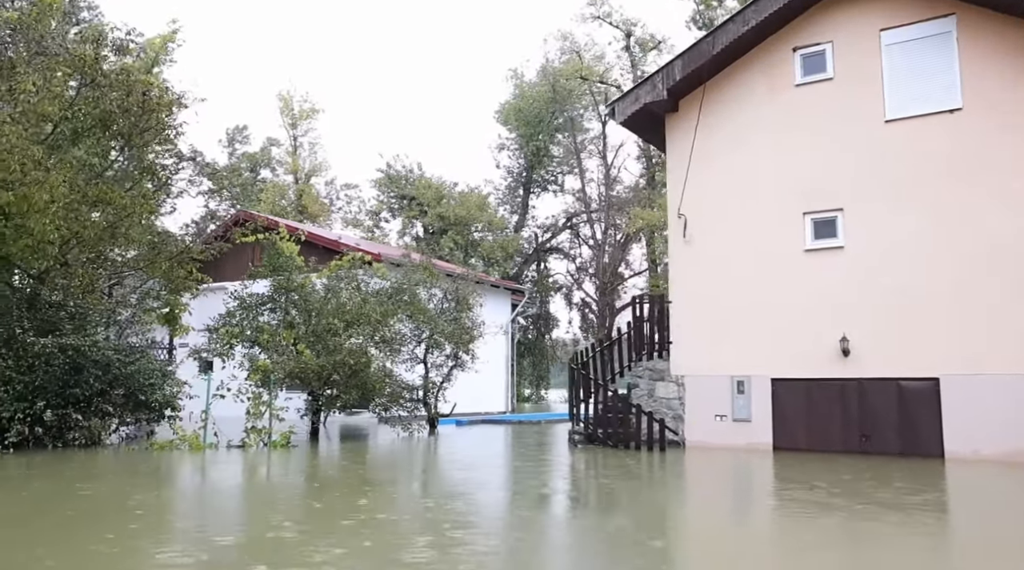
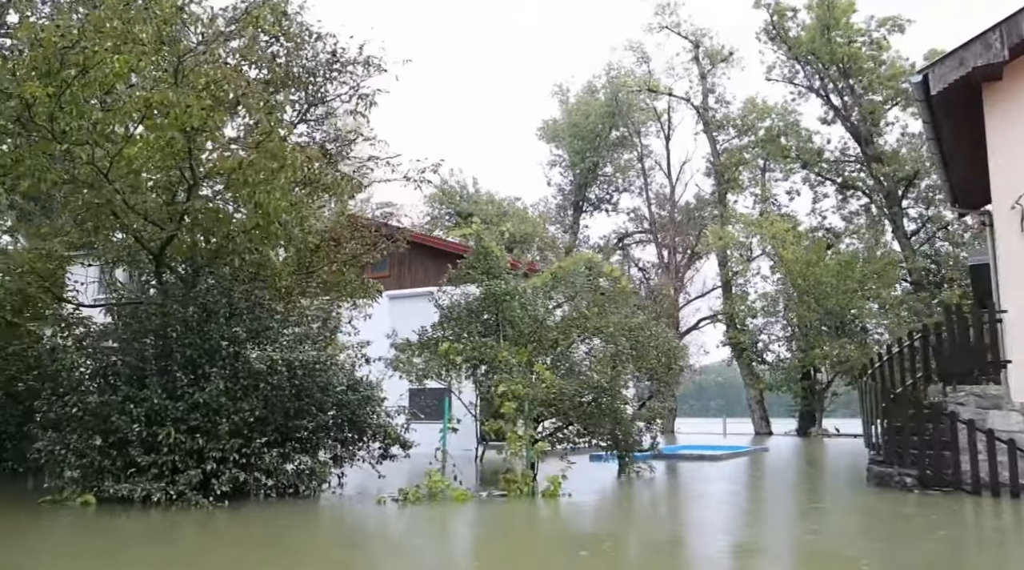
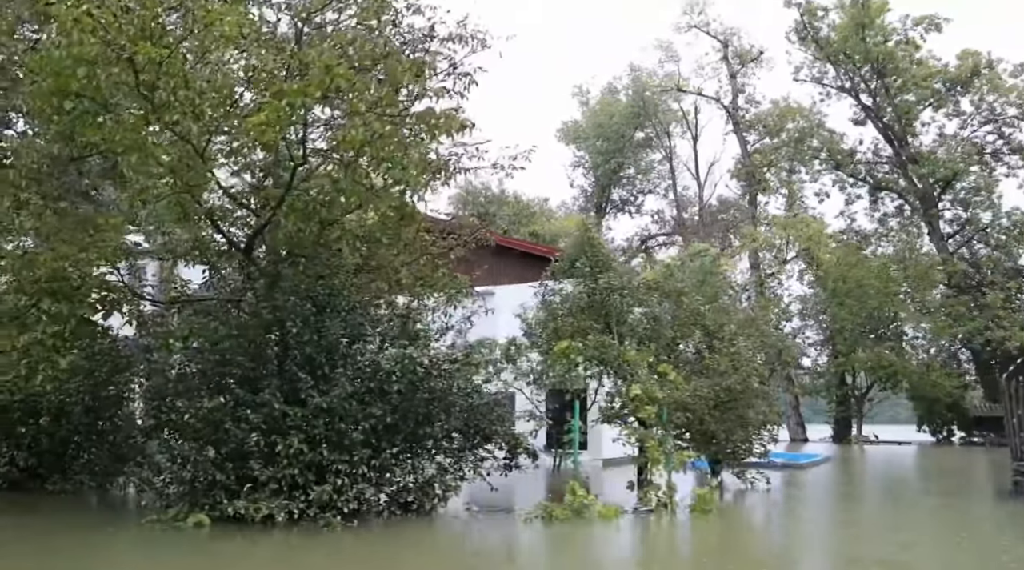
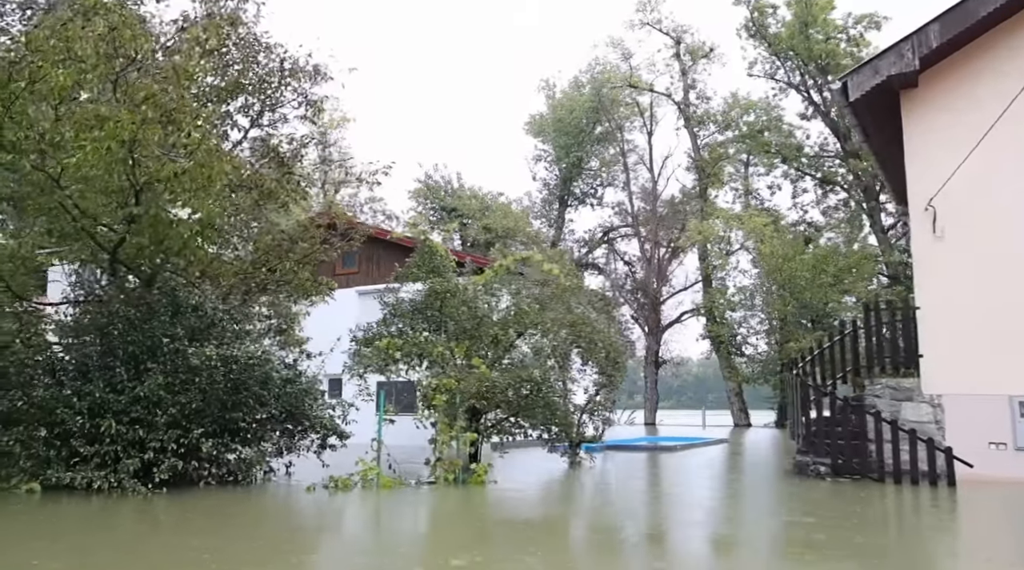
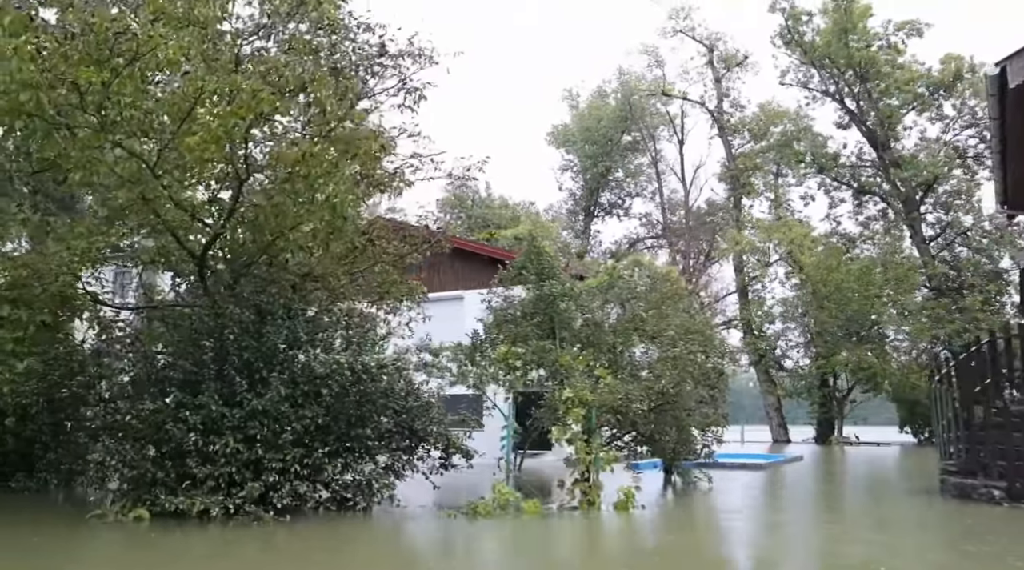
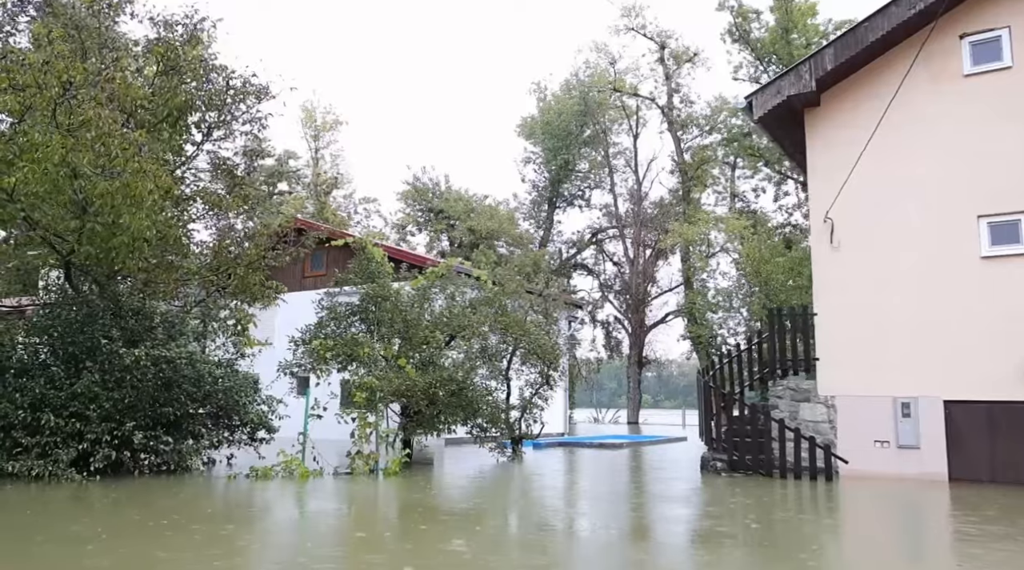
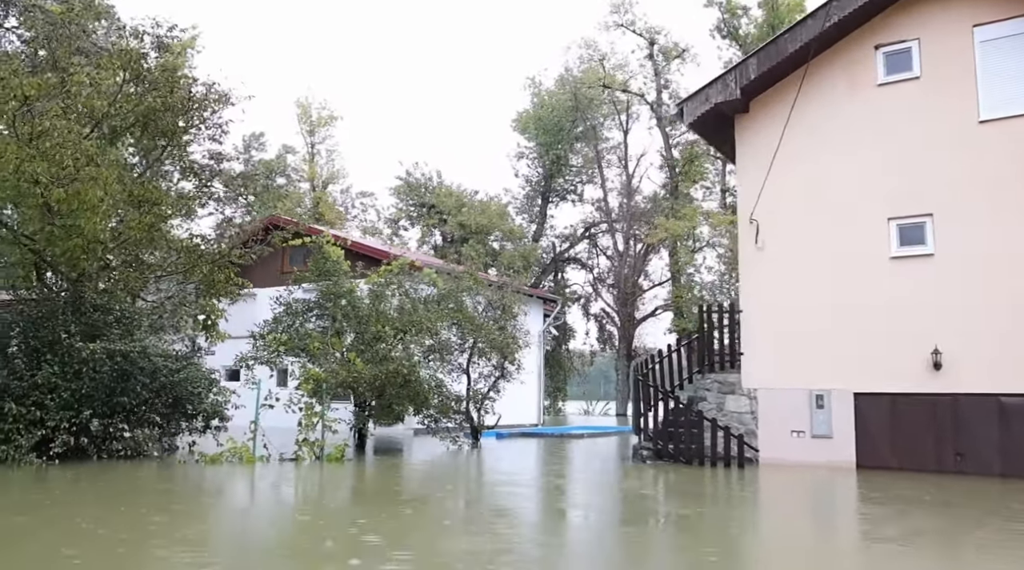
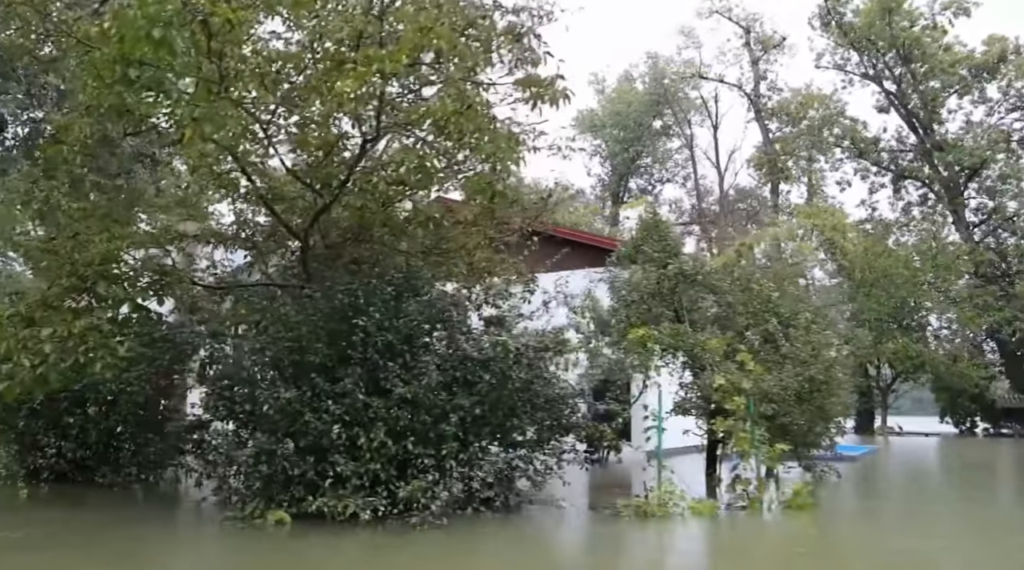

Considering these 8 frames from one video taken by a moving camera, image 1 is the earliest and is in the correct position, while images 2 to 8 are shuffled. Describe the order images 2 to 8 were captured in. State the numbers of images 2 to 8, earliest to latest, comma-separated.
7, 6, 4, 2, 5, 3, 8
